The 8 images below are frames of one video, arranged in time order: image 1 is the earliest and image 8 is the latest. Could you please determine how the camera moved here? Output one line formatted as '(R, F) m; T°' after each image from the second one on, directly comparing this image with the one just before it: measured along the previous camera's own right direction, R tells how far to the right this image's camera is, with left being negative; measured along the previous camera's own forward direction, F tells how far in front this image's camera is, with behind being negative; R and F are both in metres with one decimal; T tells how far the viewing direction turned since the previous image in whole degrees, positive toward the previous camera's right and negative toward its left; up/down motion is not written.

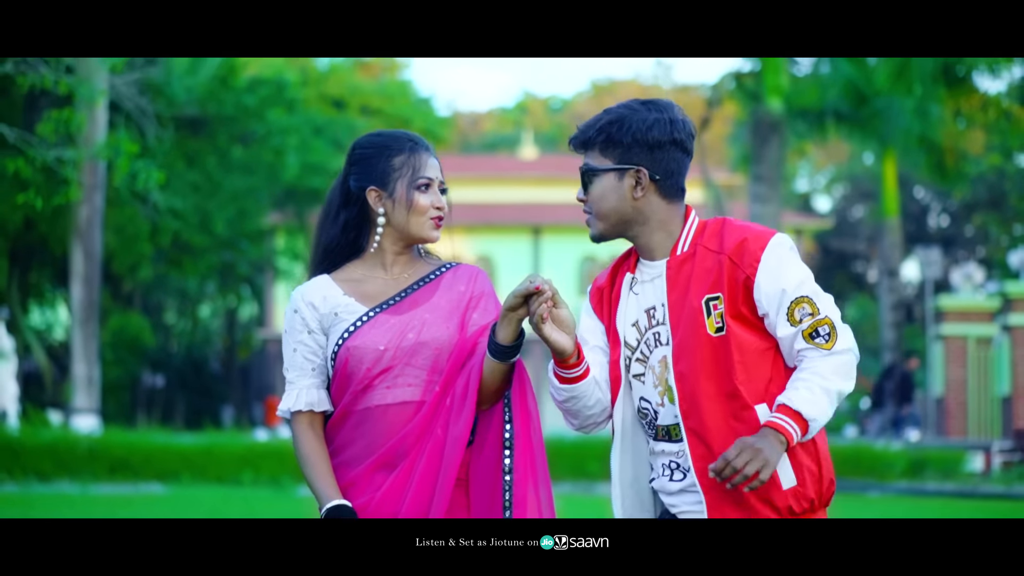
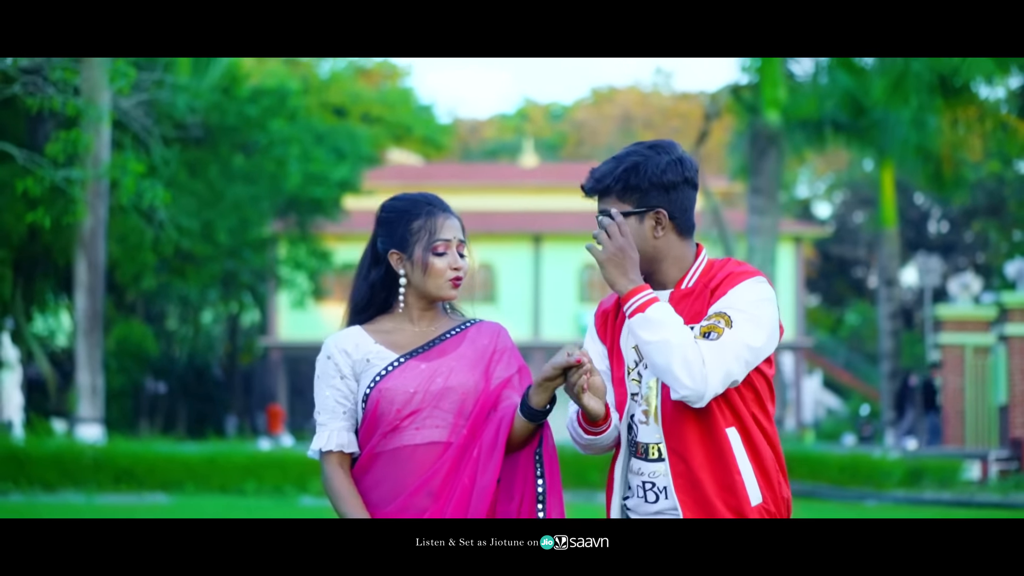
(0.0, -0.2) m; 0°
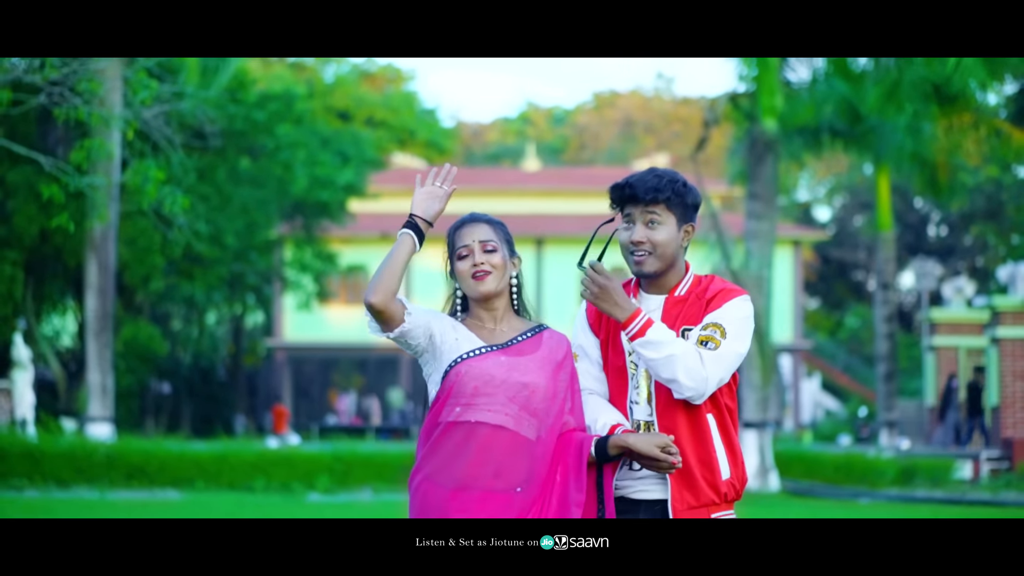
(-0.5, -0.4) m; +1°
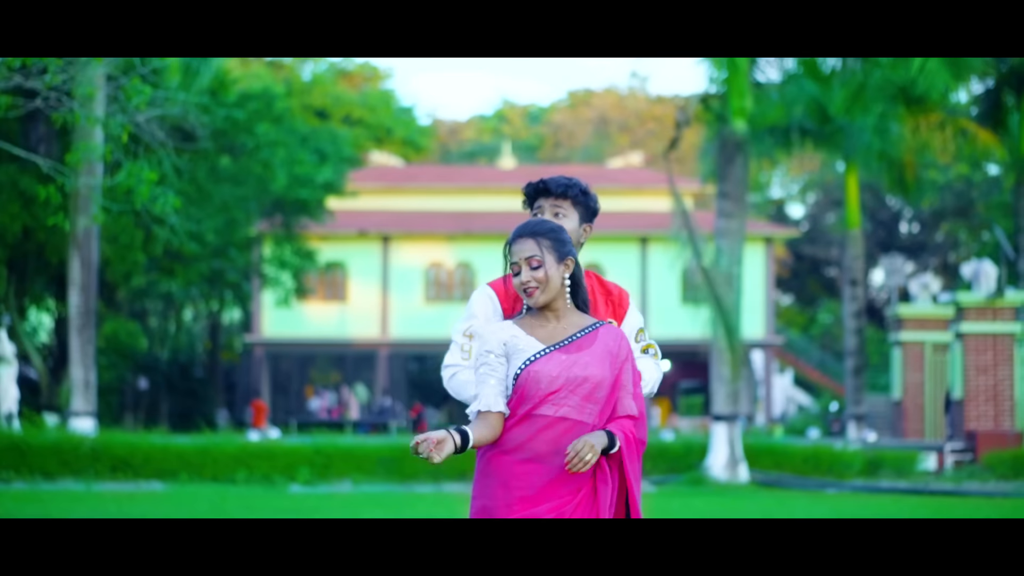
(0.0, -0.3) m; +1°
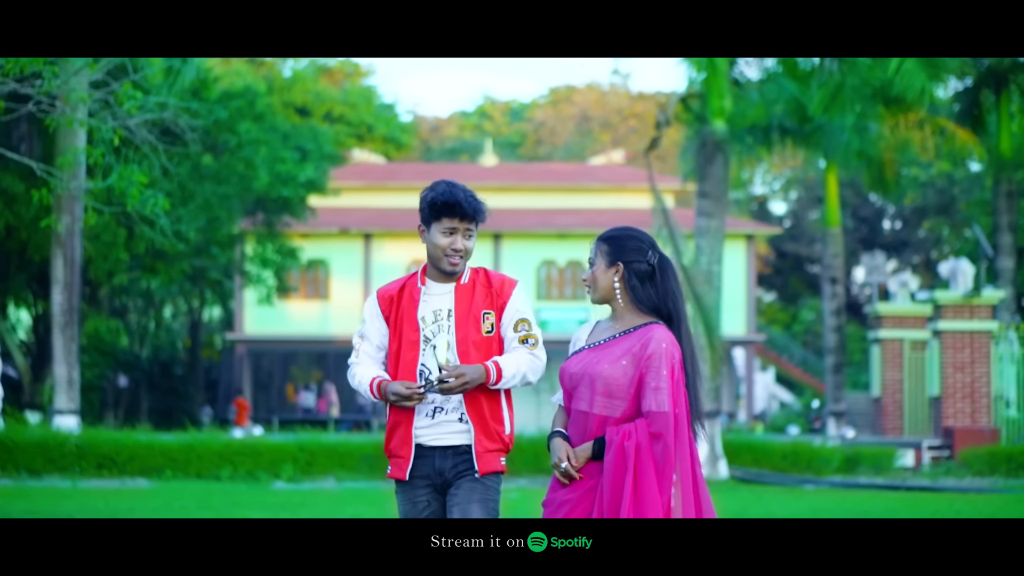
(0.0, -0.1) m; +1°
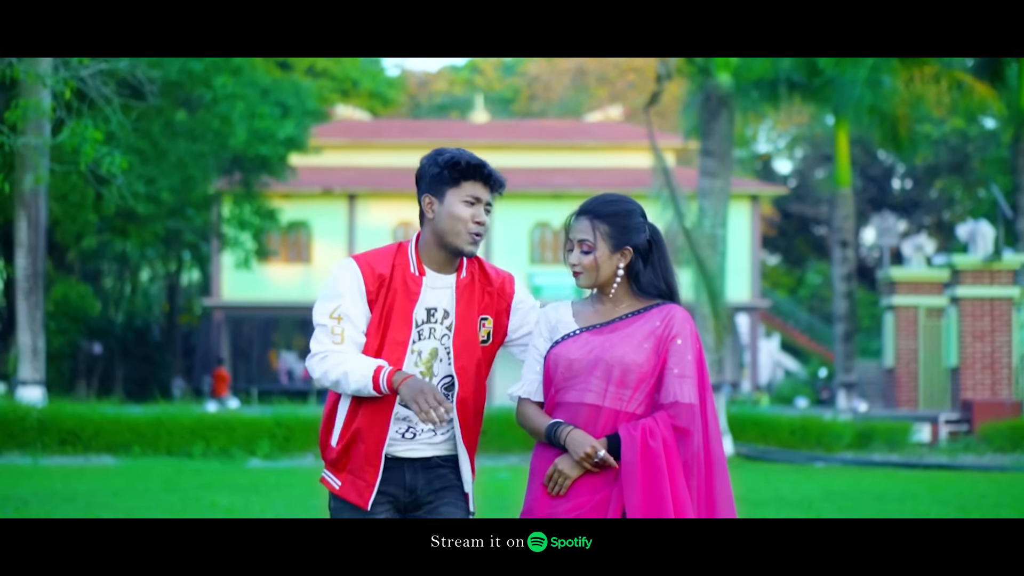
(+0.1, +1.1) m; 0°
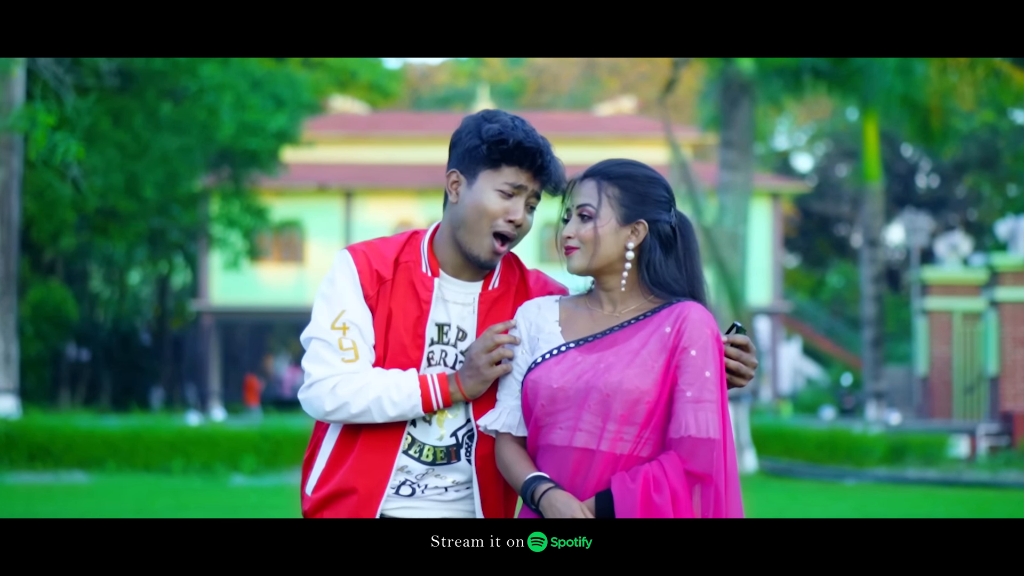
(+0.1, +1.1) m; 0°
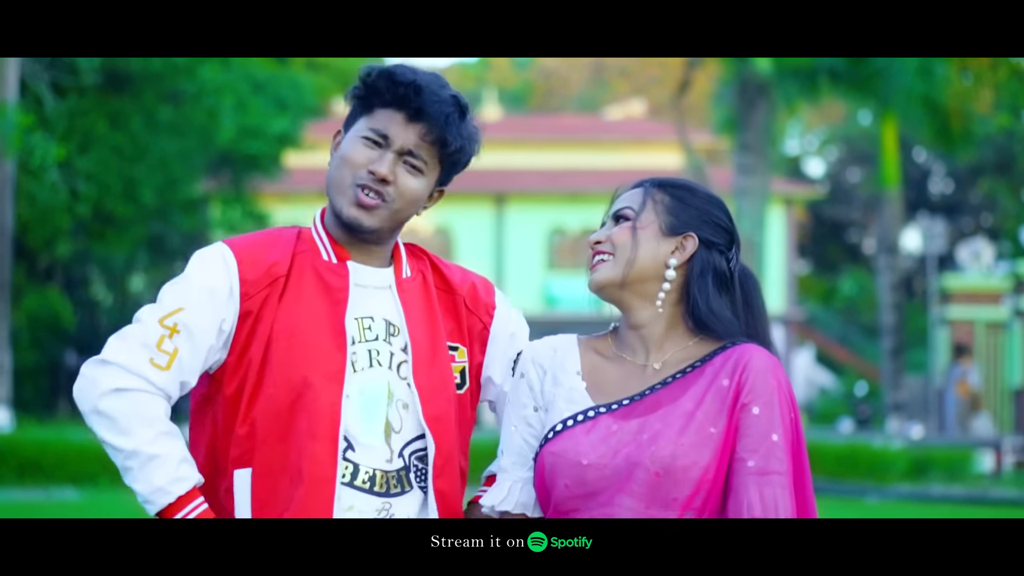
(-0.1, +0.5) m; 0°
